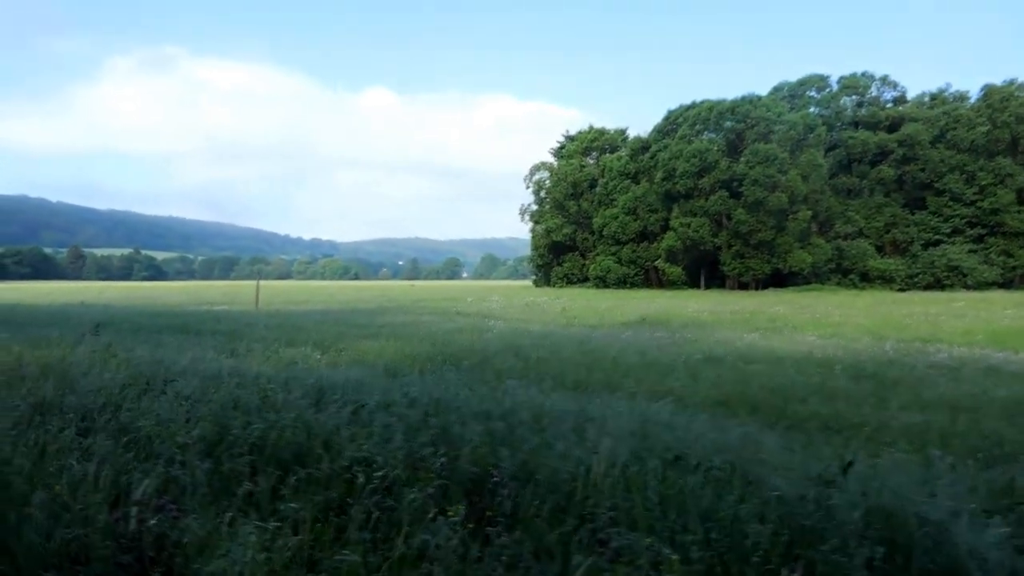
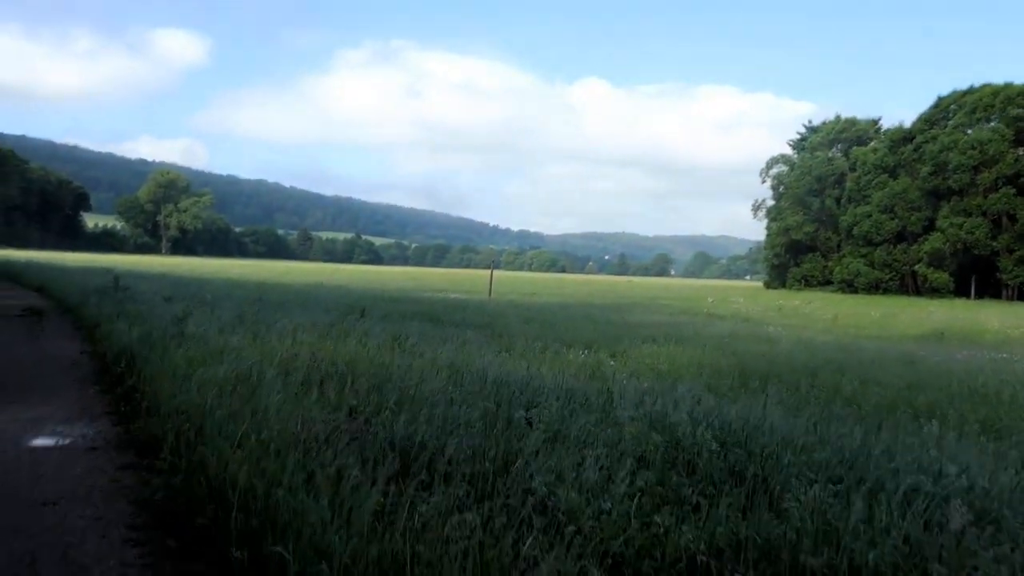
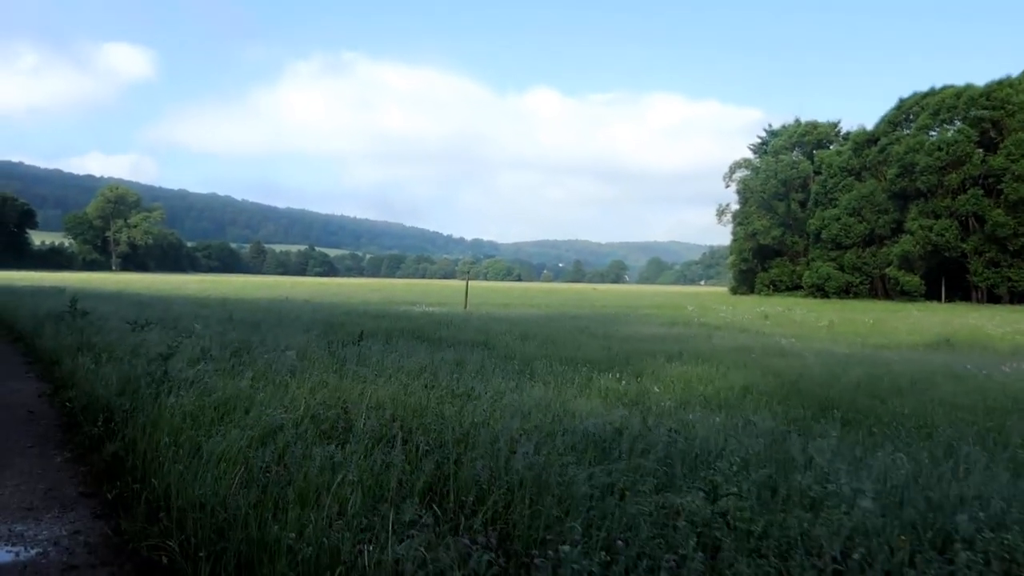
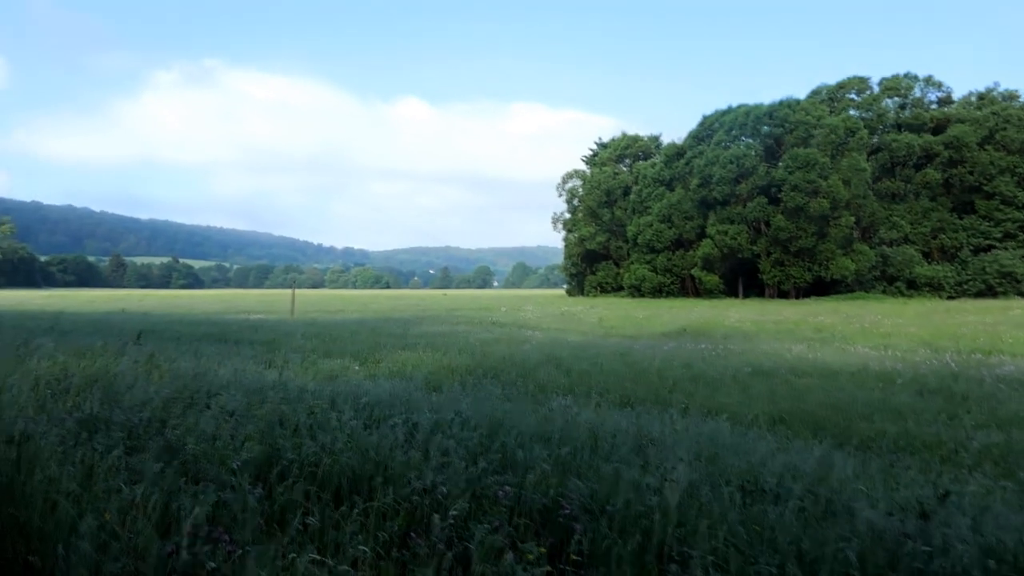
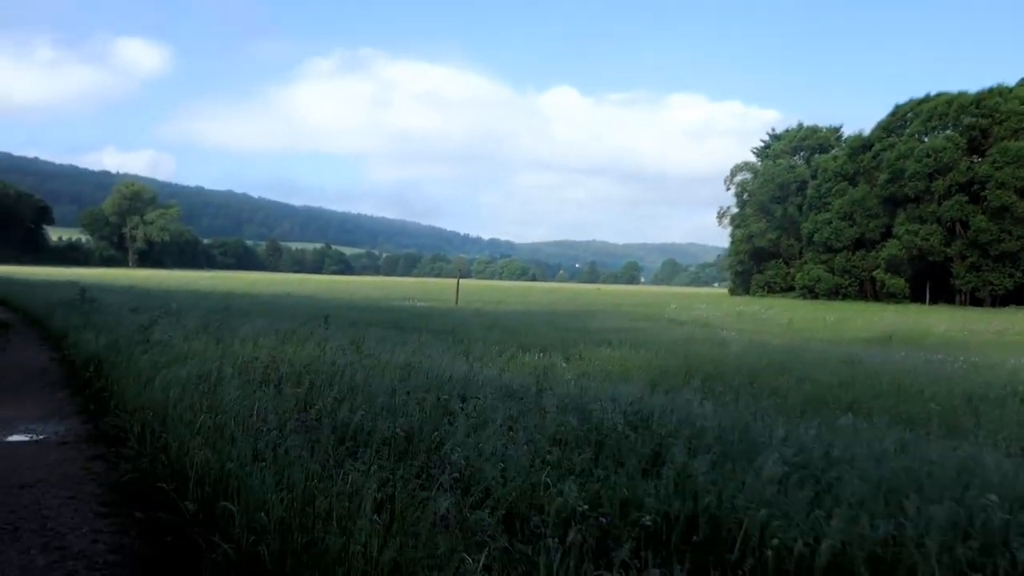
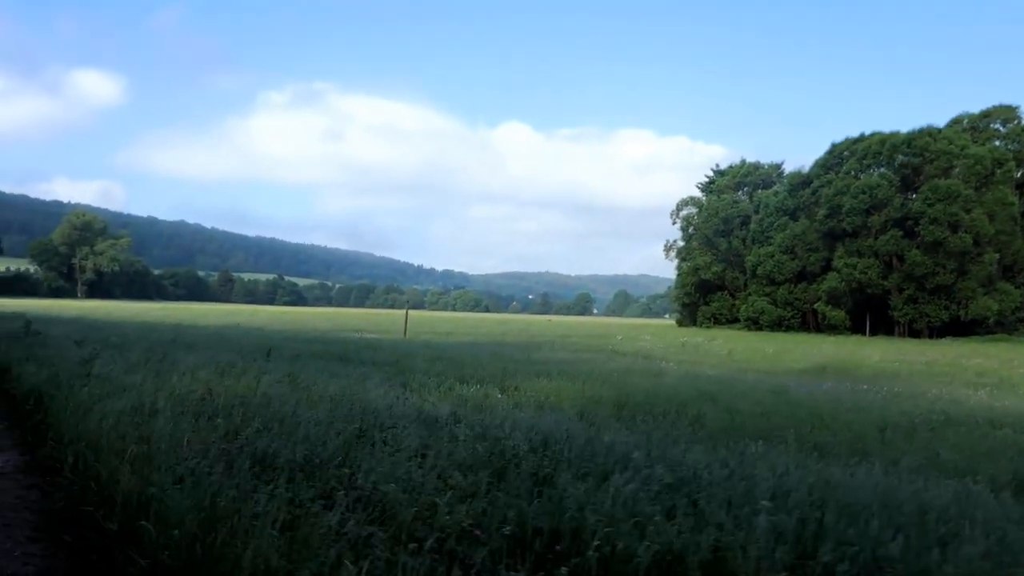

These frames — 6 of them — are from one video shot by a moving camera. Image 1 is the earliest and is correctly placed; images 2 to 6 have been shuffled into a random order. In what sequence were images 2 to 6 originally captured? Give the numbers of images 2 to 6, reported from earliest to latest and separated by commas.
4, 6, 5, 2, 3
